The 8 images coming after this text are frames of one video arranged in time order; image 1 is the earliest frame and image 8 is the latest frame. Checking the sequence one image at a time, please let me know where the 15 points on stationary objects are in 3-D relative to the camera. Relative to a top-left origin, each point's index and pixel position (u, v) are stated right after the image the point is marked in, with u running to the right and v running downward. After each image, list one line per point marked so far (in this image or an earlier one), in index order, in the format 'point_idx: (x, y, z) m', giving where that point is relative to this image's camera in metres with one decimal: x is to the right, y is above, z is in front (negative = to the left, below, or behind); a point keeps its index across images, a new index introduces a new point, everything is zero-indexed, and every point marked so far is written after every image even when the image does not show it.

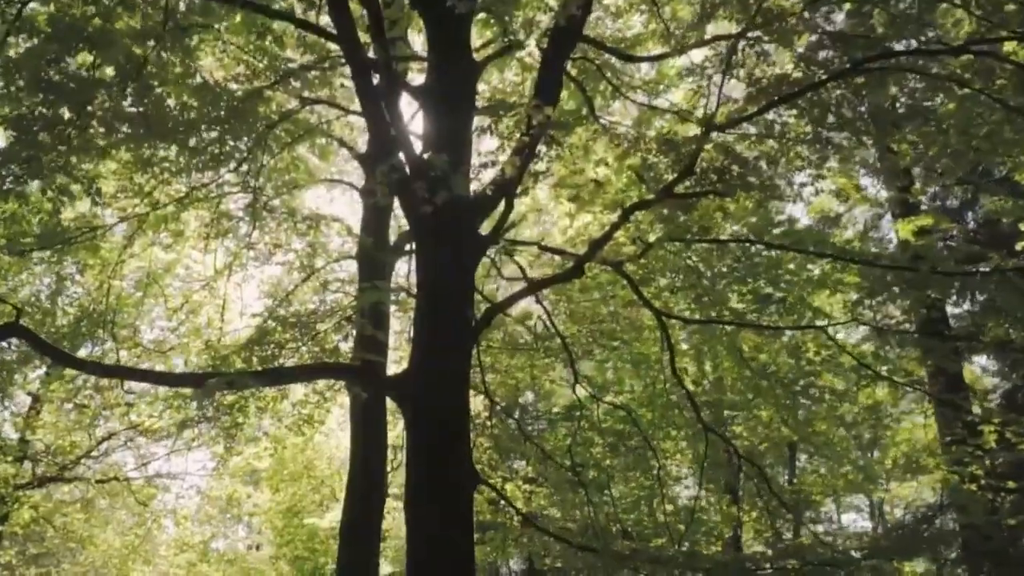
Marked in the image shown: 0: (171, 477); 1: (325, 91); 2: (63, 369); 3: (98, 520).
0: (-5.9, -3.3, +15.1) m
1: (-2.2, +2.4, +10.6) m
2: (-6.0, -1.1, +11.7) m
3: (-8.1, -4.5, +17.1) m
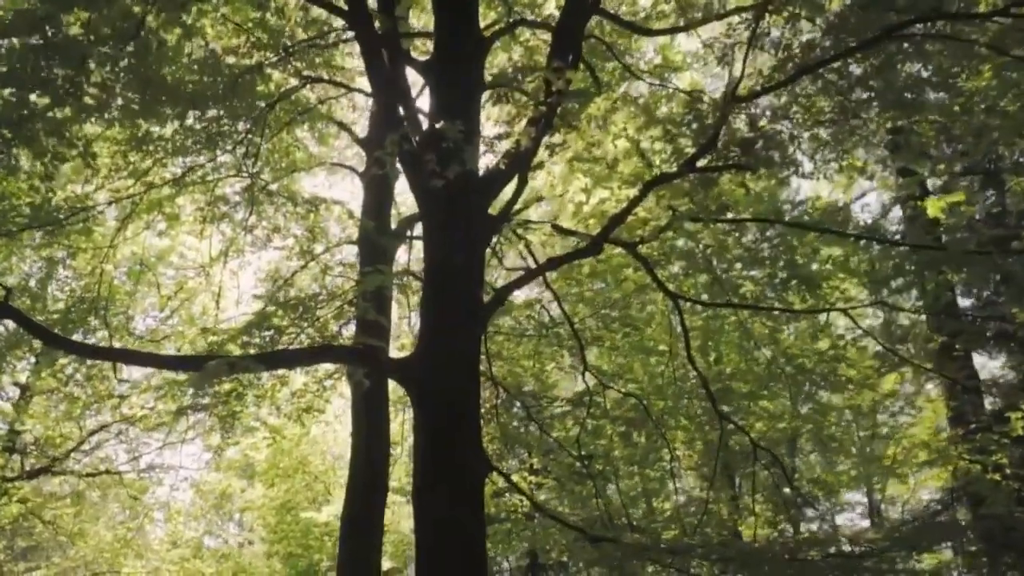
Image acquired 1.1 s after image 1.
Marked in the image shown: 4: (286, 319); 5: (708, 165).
0: (-5.9, -3.1, +14.8) m
1: (-2.2, +2.5, +10.2) m
2: (-5.9, -0.9, +11.3) m
3: (-8.1, -4.3, +16.7) m
4: (-2.5, -0.3, +9.8) m
5: (+1.4, +0.9, +6.4) m
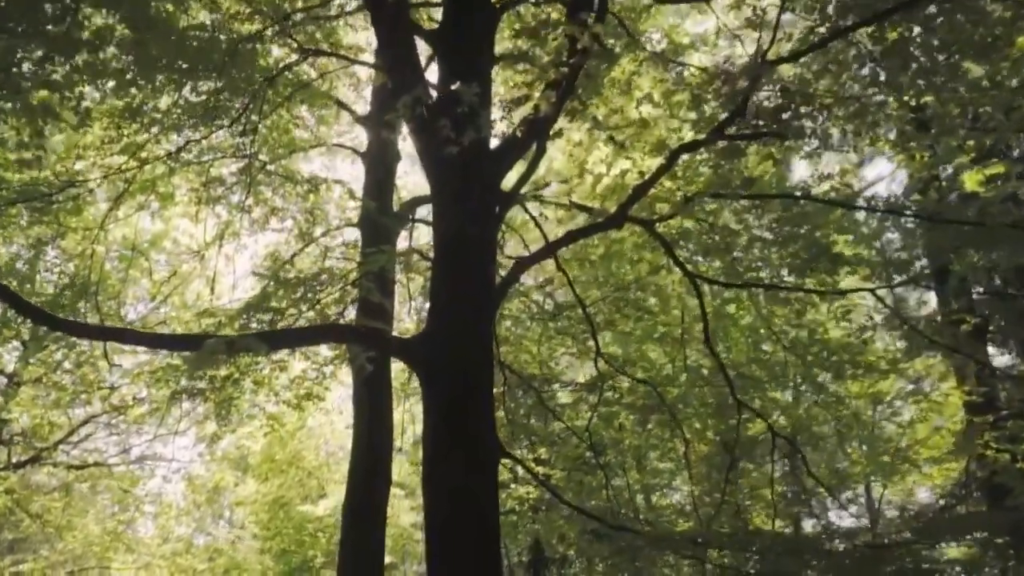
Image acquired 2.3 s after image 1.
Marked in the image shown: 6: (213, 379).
0: (-5.8, -2.8, +14.3) m
1: (-2.1, +2.7, +9.9) m
2: (-5.8, -0.7, +10.9) m
3: (-8.1, -4.1, +16.2) m
4: (-2.4, -0.1, +9.4) m
5: (+1.6, +1.1, +6.1) m
6: (-3.1, -1.0, +9.2) m
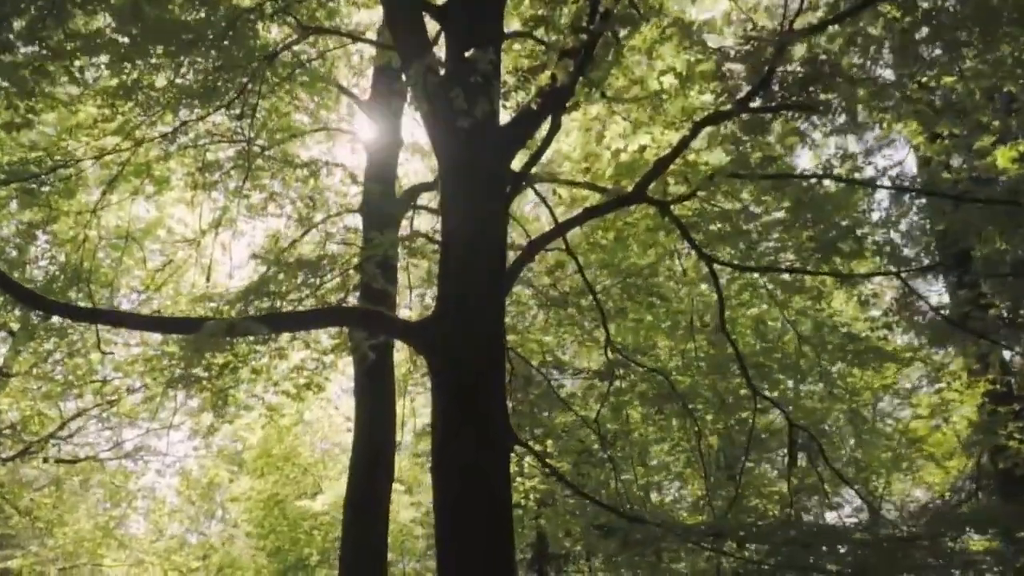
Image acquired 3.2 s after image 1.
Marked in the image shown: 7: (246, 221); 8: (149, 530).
0: (-5.8, -2.7, +14.0) m
1: (-2.0, +2.9, +9.6) m
2: (-5.8, -0.5, +10.5) m
3: (-8.0, -3.9, +15.9) m
4: (-2.3, 0.0, +9.1) m
5: (+1.7, +1.2, +5.8) m
6: (-3.0, -0.8, +8.9) m
7: (-3.4, +0.8, +11.1) m
8: (-7.7, -5.2, +18.7) m
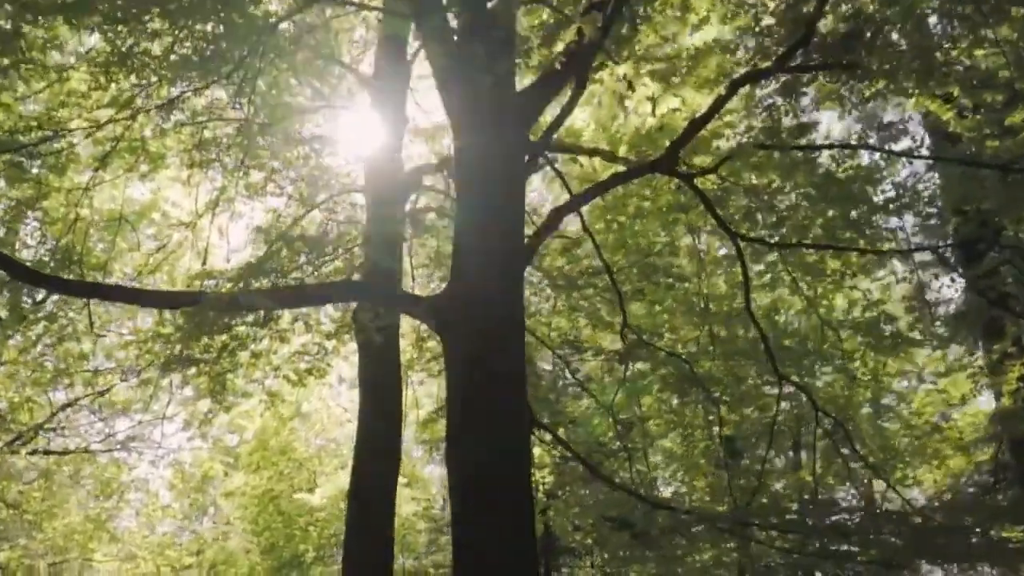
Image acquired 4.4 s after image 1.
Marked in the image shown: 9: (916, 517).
0: (-5.7, -2.5, +13.6) m
1: (-1.9, +3.1, +9.2) m
2: (-5.7, -0.3, +10.1) m
3: (-8.0, -3.7, +15.4) m
4: (-2.2, +0.2, +8.7) m
5: (+1.8, +1.4, +5.5) m
6: (-2.9, -0.6, +8.5) m
7: (-3.2, +1.0, +10.7) m
8: (-7.7, -5.0, +18.3) m
9: (+3.1, -1.8, +6.7) m
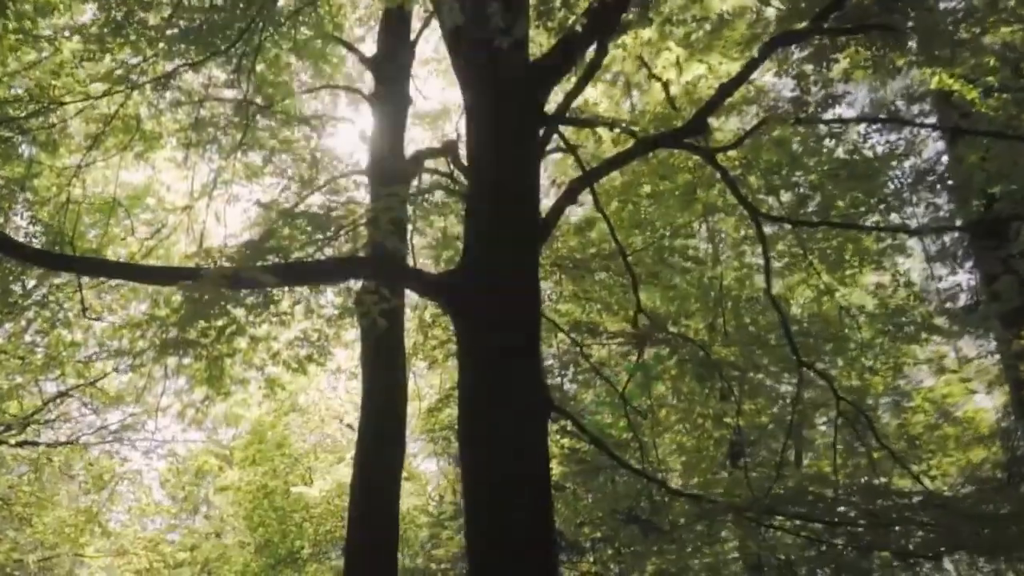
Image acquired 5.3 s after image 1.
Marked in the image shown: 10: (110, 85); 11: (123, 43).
0: (-5.7, -2.3, +13.2) m
1: (-1.8, +3.3, +8.8) m
2: (-5.6, -0.1, +9.8) m
3: (-8.0, -3.5, +15.1) m
4: (-2.1, +0.4, +8.4) m
5: (+1.9, +1.6, +5.2) m
6: (-2.8, -0.4, +8.1) m
7: (-3.2, +1.2, +10.4) m
8: (-7.7, -4.8, +17.9) m
9: (+3.2, -1.6, +6.4) m
10: (-3.7, +1.9, +8.1) m
11: (-3.6, +2.2, +8.0) m
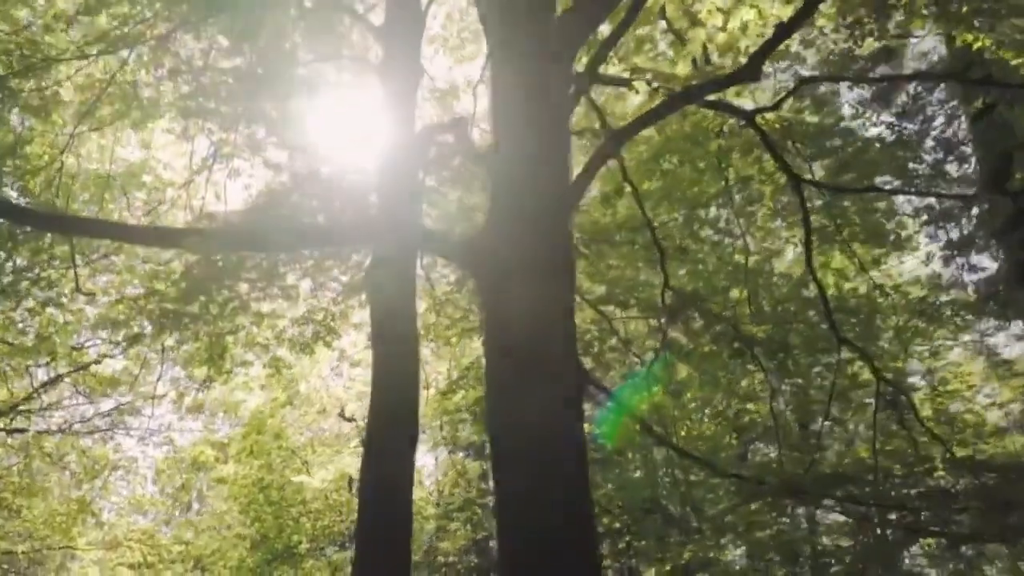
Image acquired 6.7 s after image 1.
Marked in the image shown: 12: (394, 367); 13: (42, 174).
0: (-5.6, -2.0, +12.7) m
1: (-1.6, +3.5, +8.4) m
2: (-5.4, +0.1, +9.3) m
3: (-7.9, -3.2, +14.5) m
4: (-2.0, +0.6, +7.9) m
5: (+2.2, +1.8, +4.7) m
6: (-2.7, -0.2, +7.7) m
7: (-3.0, +1.5, +9.9) m
8: (-7.6, -4.5, +17.4) m
9: (+3.3, -1.4, +6.0) m
10: (-3.5, +2.1, +7.7) m
11: (-3.4, +2.5, +7.6) m
12: (-1.0, -0.7, +7.8) m
13: (-4.7, +1.1, +8.9) m
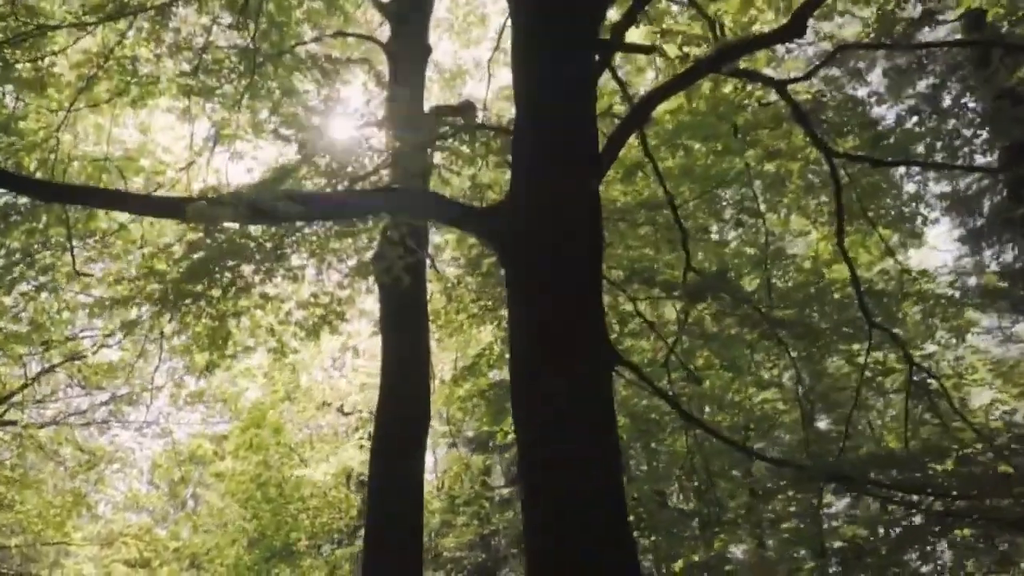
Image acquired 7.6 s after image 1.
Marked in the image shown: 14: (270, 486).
0: (-5.5, -1.9, +12.4) m
1: (-1.4, +3.6, +8.1) m
2: (-5.3, +0.3, +8.9) m
3: (-7.8, -3.1, +14.2) m
4: (-1.8, +0.8, +7.6) m
5: (+2.3, +2.0, +4.5) m
6: (-2.5, 0.0, +7.4) m
7: (-2.9, +1.6, +9.6) m
8: (-7.6, -4.4, +17.1) m
9: (+3.5, -1.2, +5.7) m
10: (-3.4, +2.3, +7.4) m
11: (-3.2, +2.6, +7.2) m
12: (-0.9, -0.5, +7.5) m
13: (-4.6, +1.3, +8.5) m
14: (-4.6, -3.8, +16.9) m
